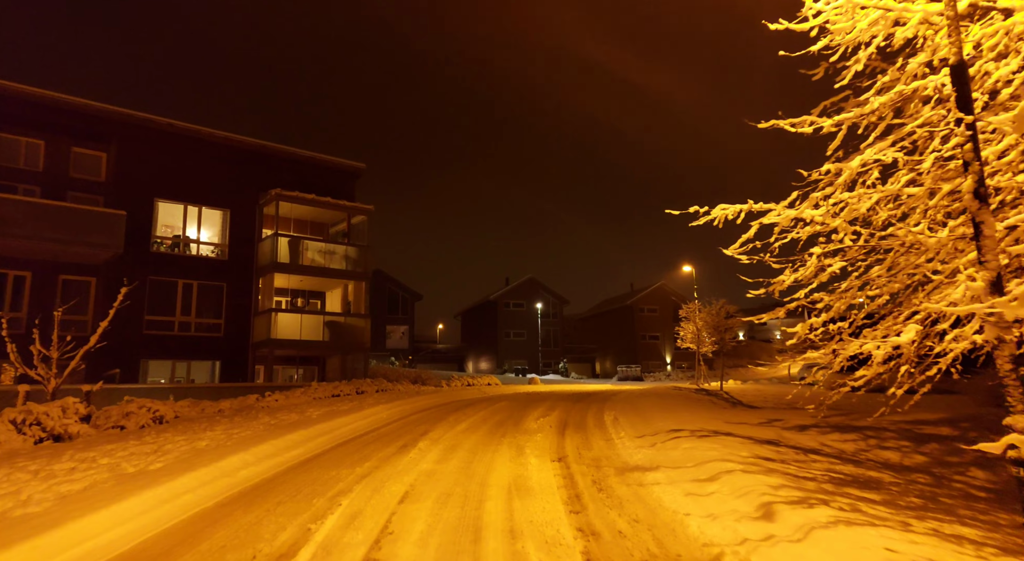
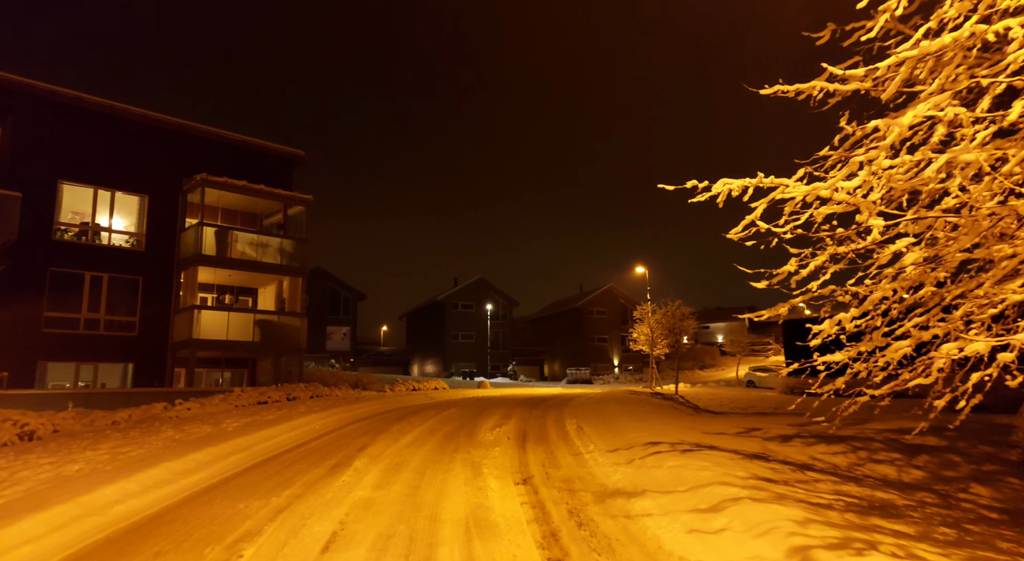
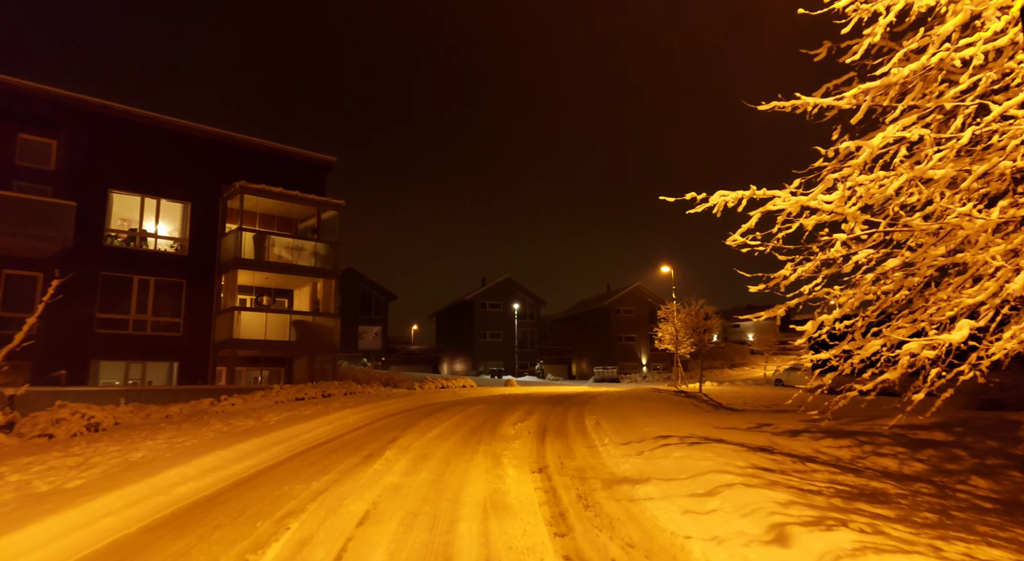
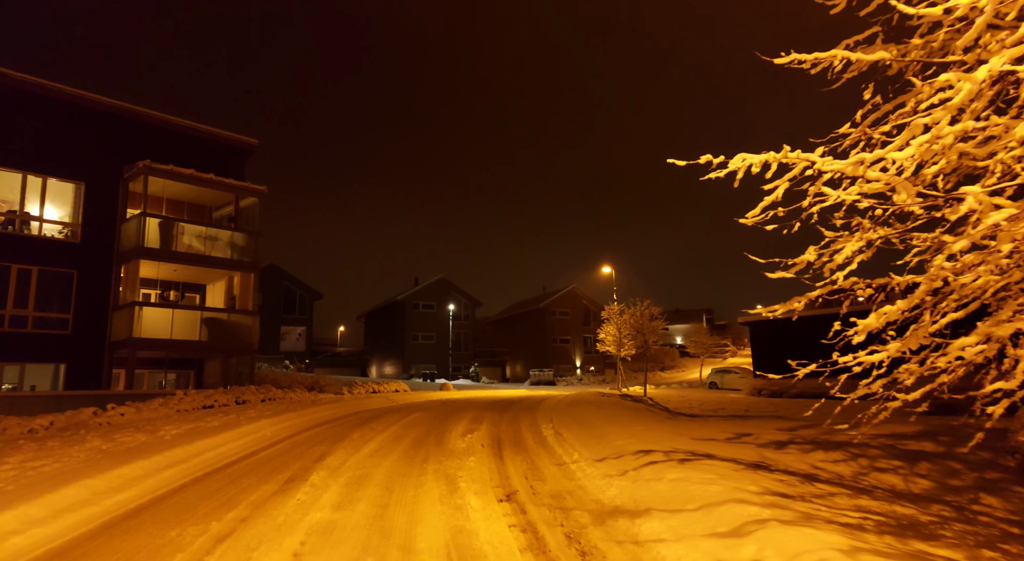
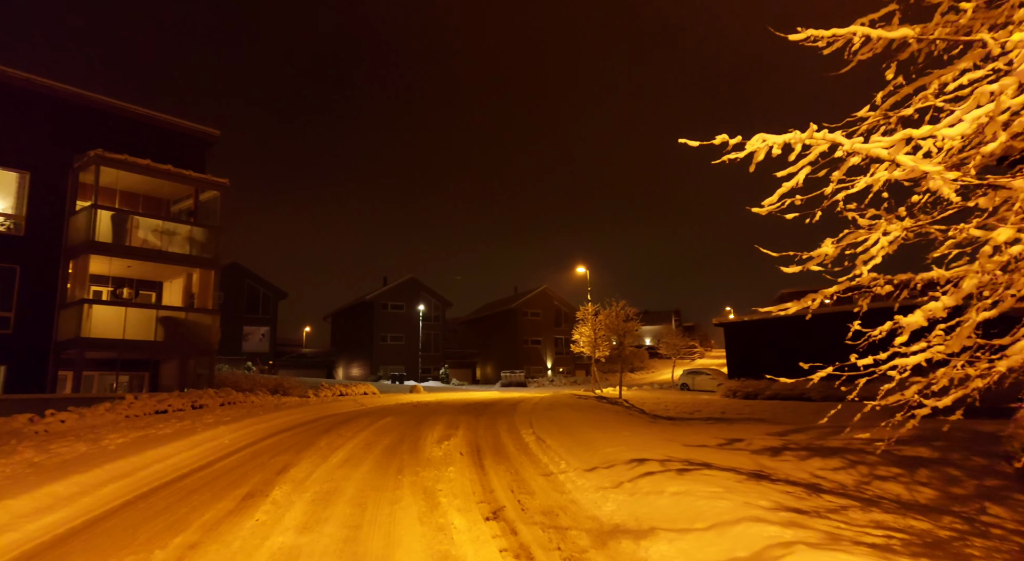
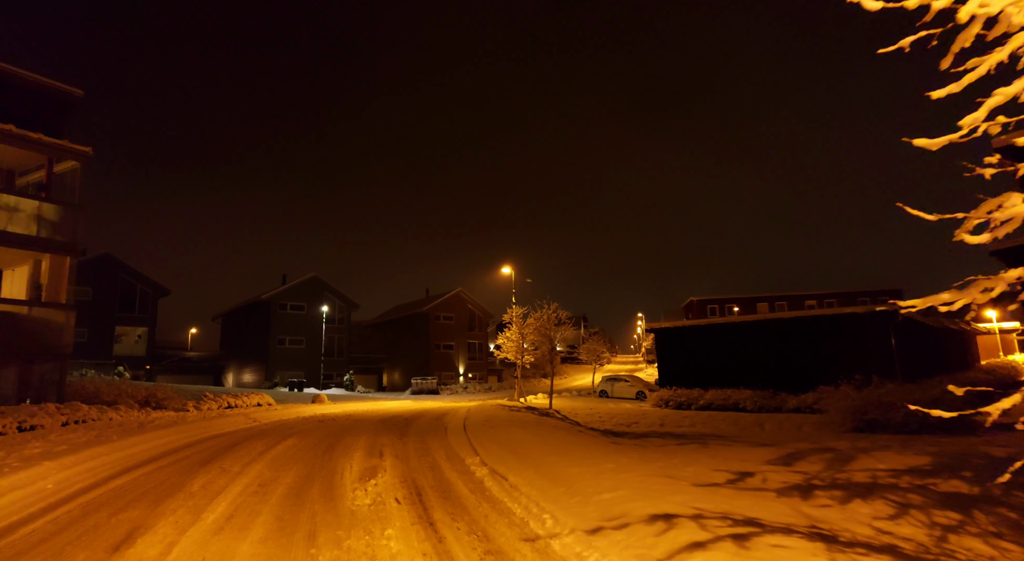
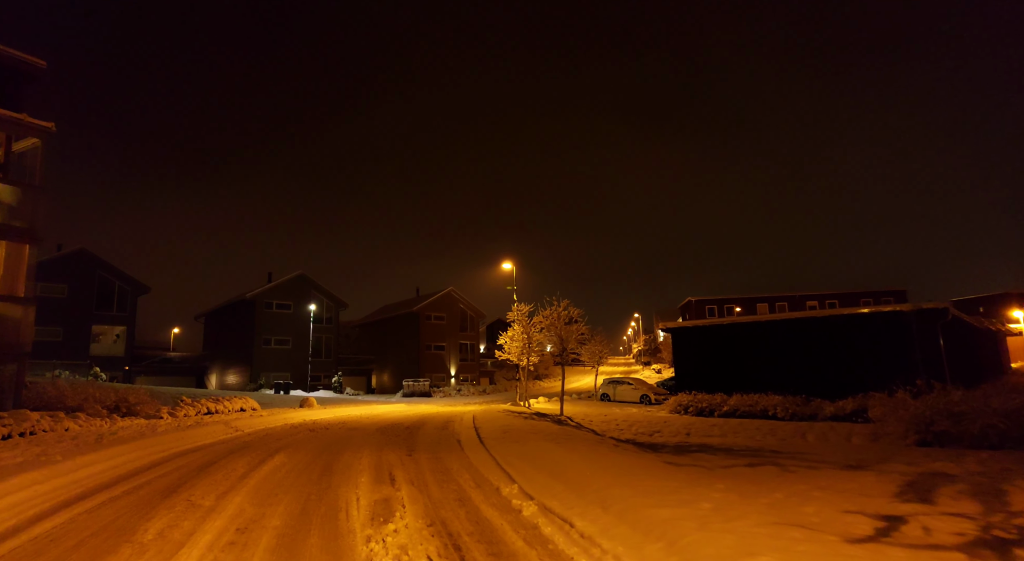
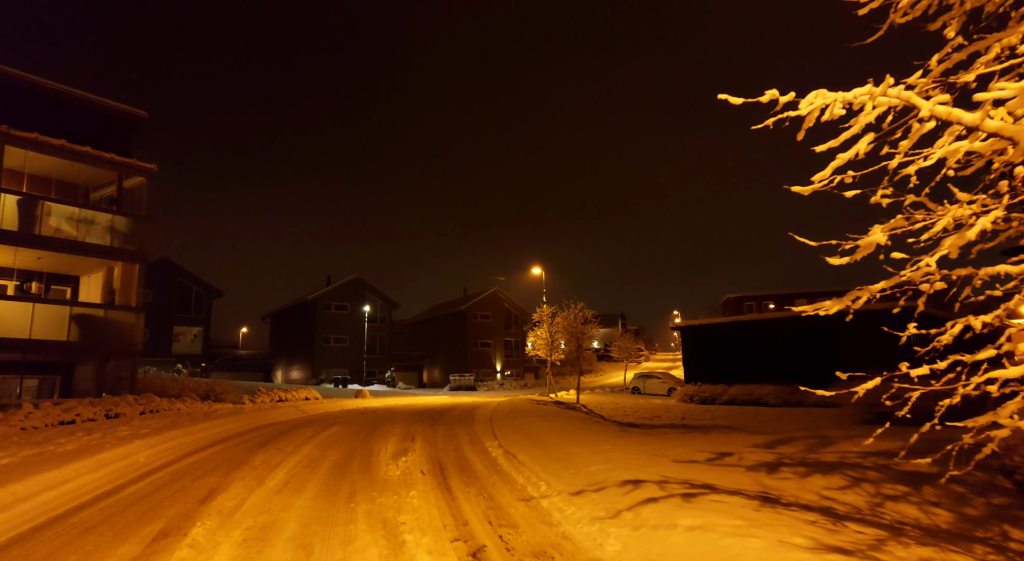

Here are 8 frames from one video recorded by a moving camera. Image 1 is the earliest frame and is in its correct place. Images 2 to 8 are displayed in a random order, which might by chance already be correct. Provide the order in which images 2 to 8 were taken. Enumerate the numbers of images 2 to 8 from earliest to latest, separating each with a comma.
3, 2, 4, 5, 8, 6, 7
